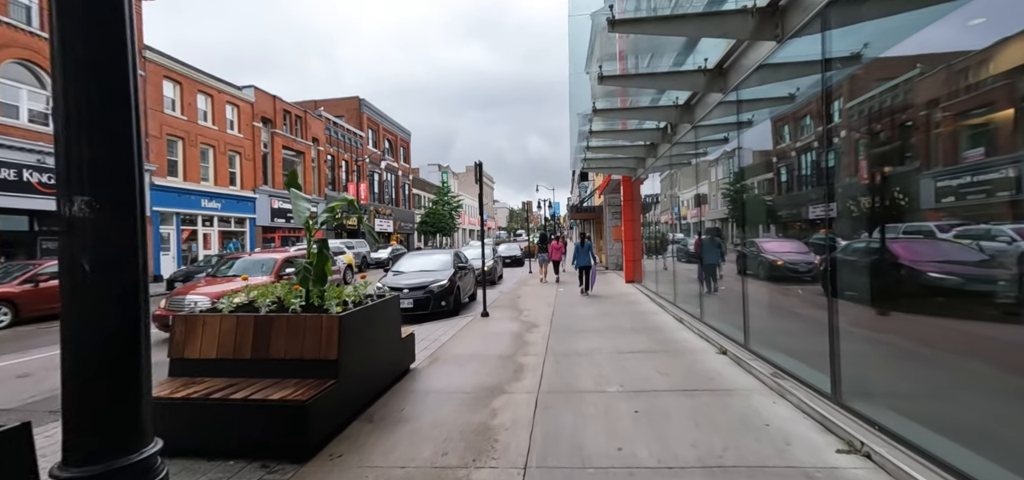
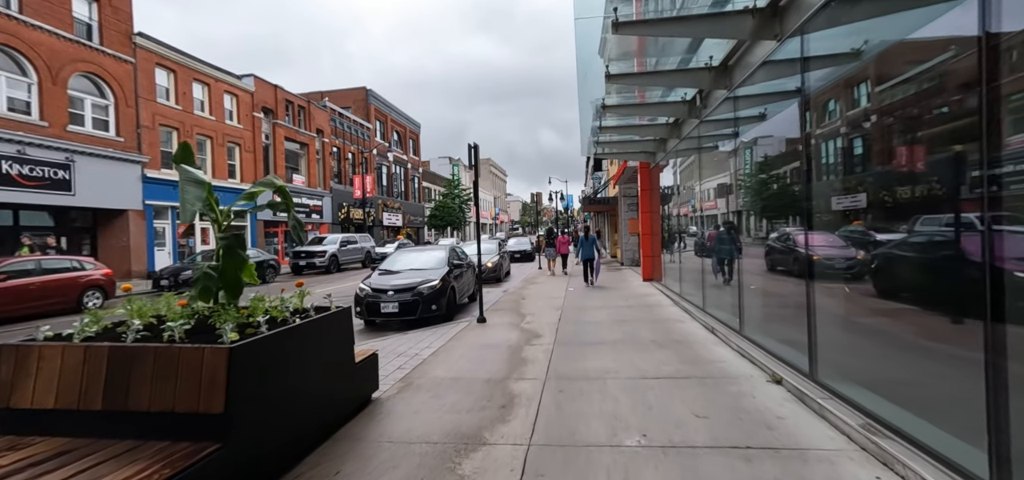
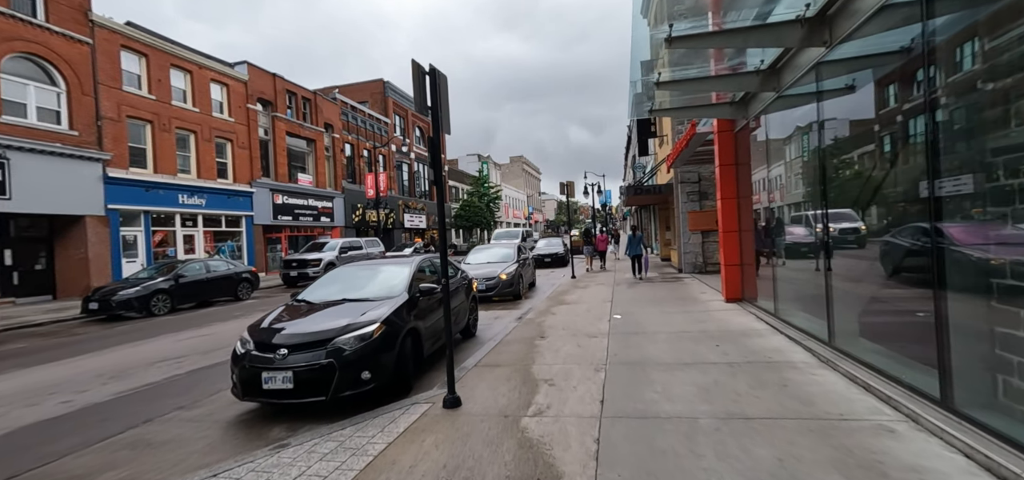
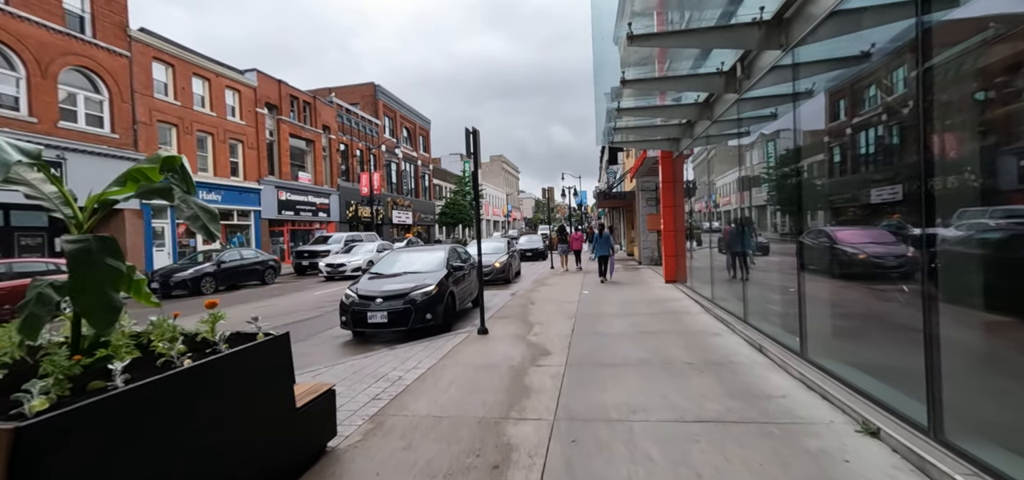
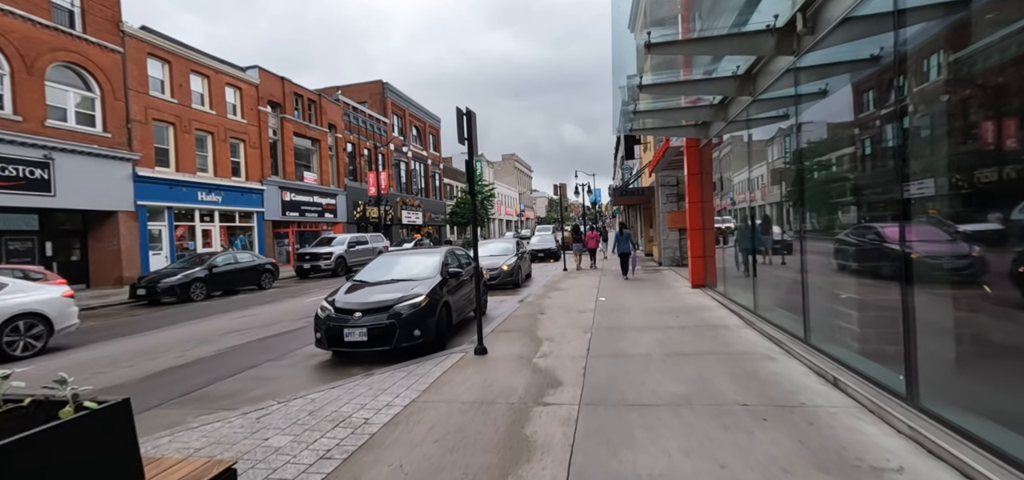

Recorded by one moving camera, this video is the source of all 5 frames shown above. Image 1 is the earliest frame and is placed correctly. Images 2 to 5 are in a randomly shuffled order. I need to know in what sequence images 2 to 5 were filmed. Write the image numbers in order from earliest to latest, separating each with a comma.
2, 4, 5, 3
